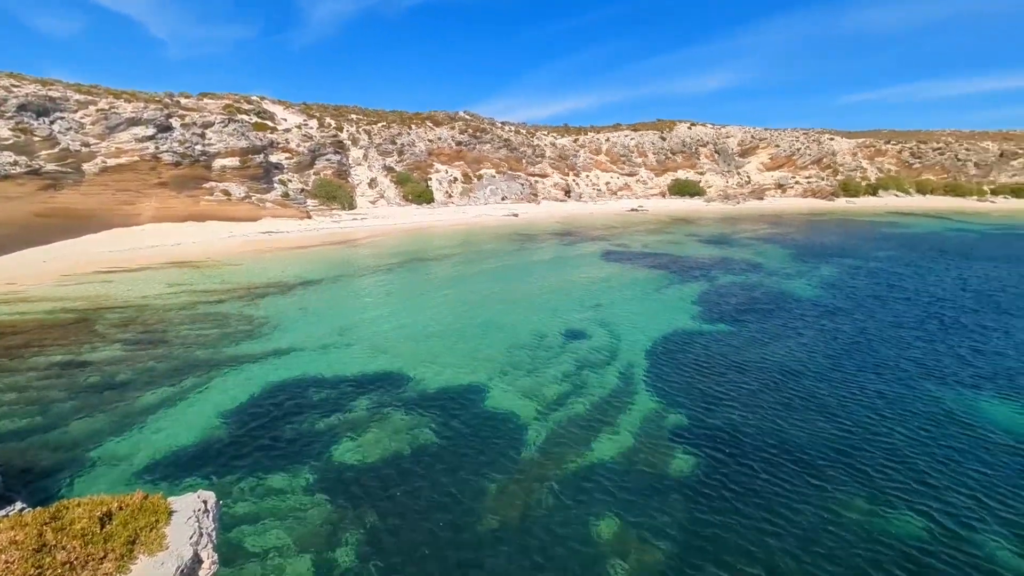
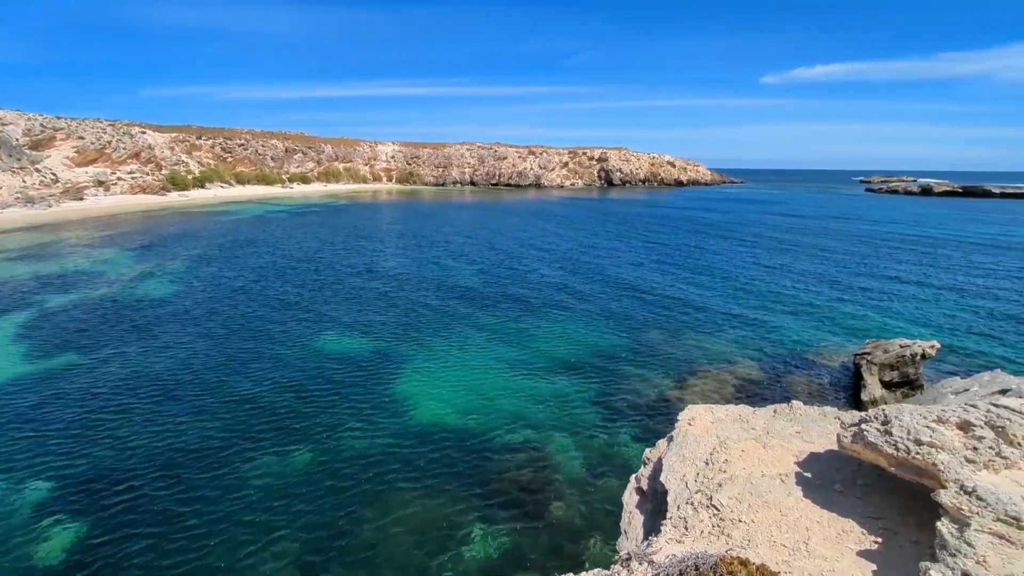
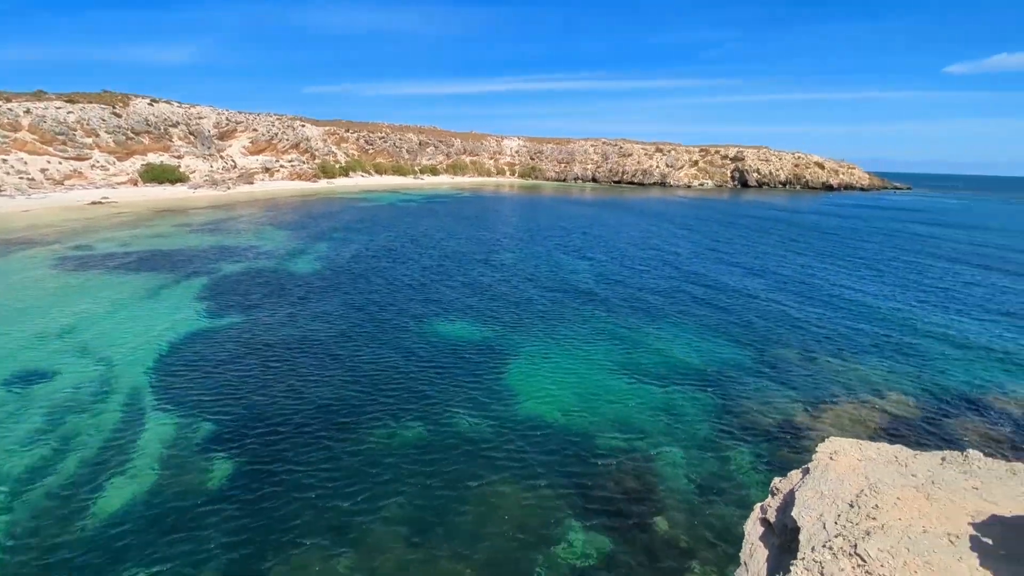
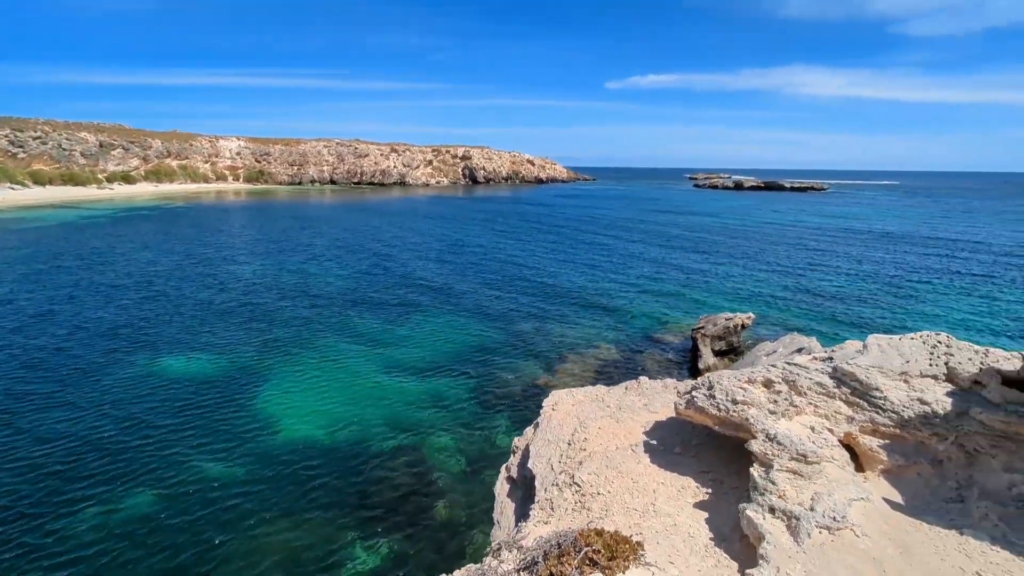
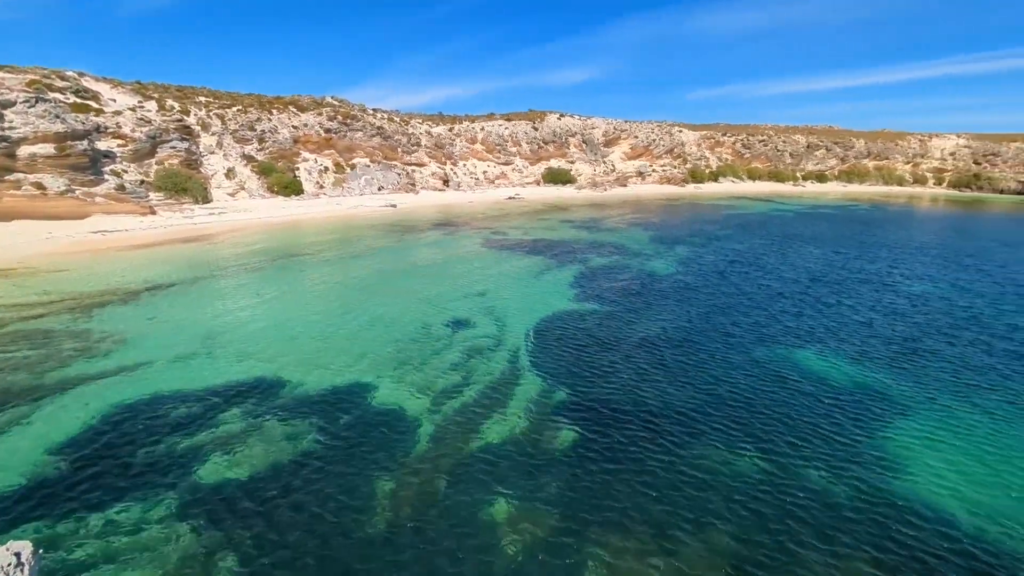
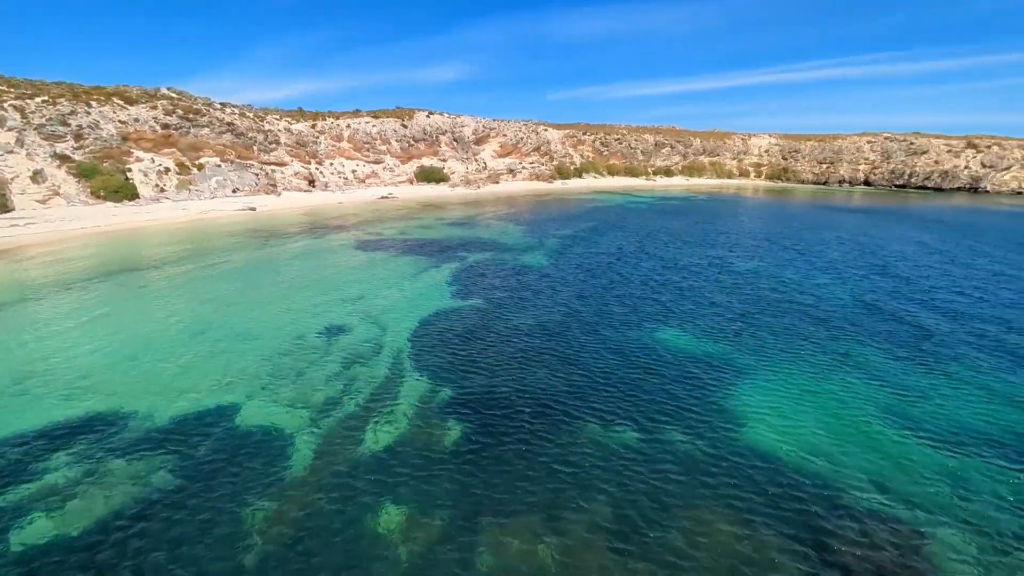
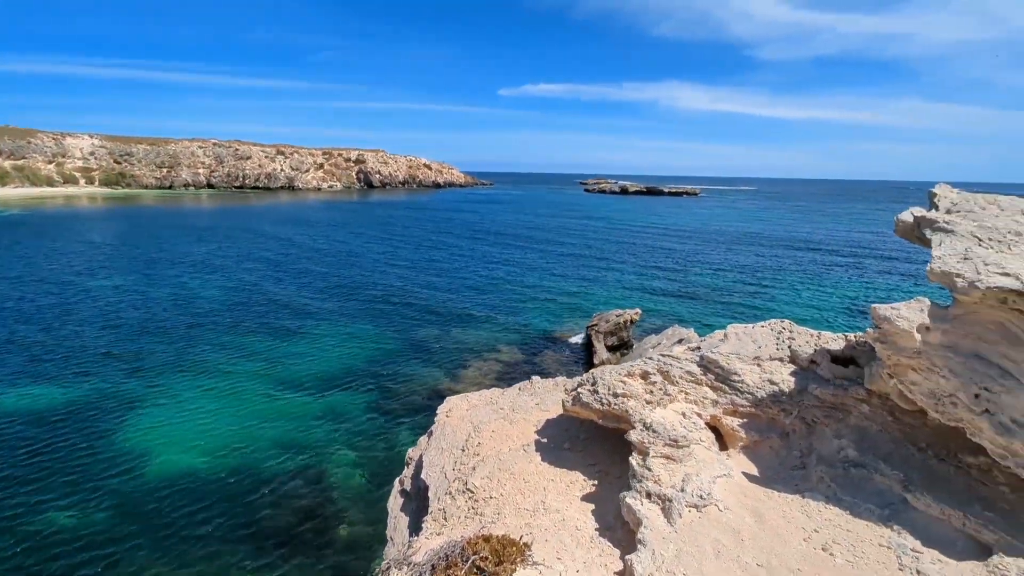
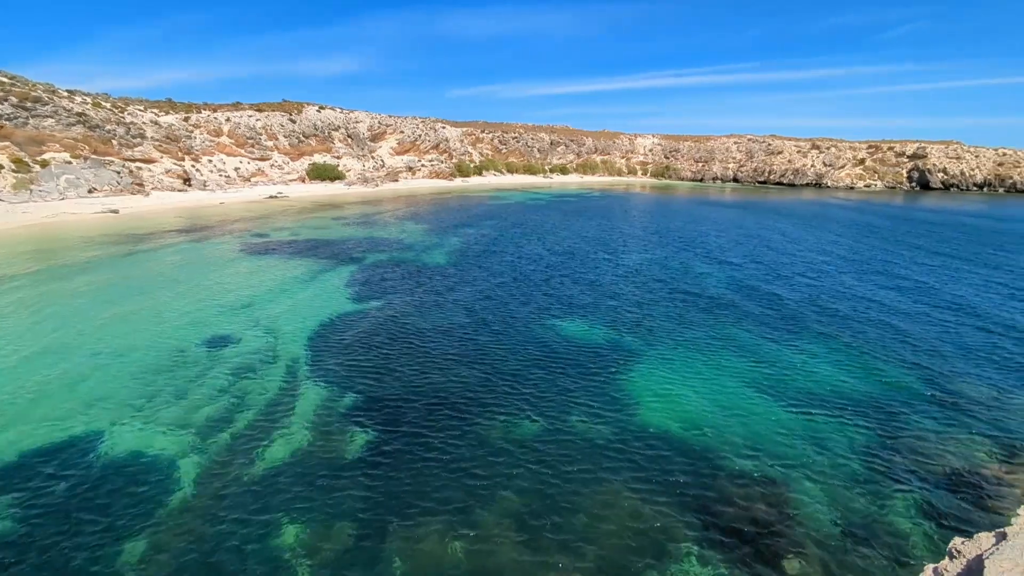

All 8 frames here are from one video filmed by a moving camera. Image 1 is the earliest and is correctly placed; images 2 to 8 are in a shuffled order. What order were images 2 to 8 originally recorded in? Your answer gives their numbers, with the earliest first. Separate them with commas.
5, 6, 8, 3, 2, 4, 7
